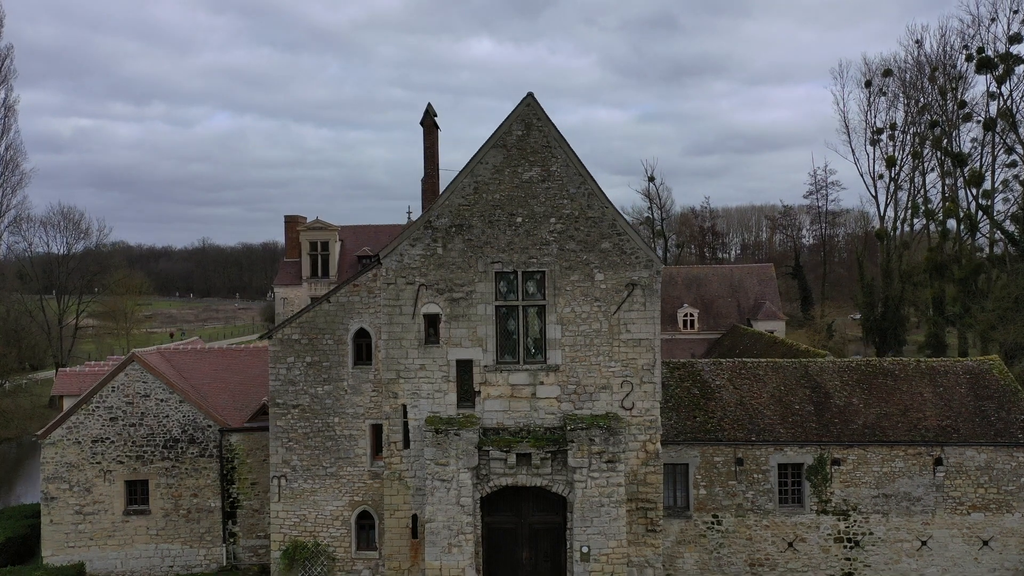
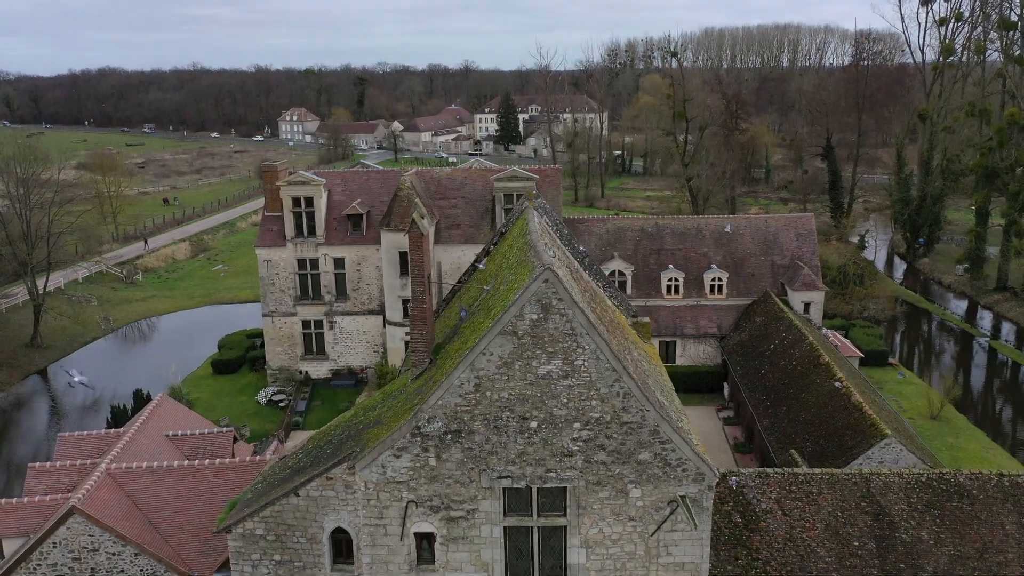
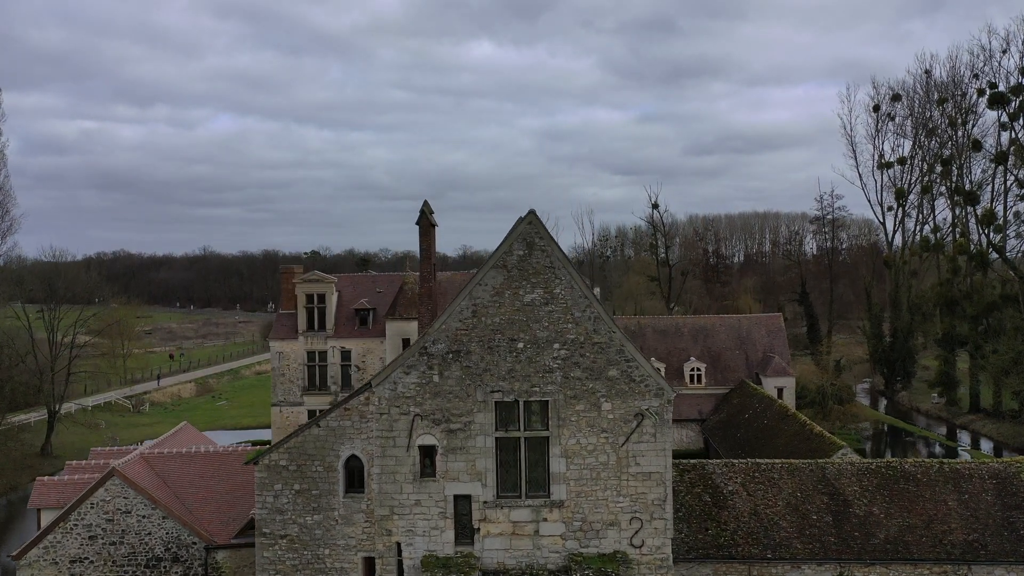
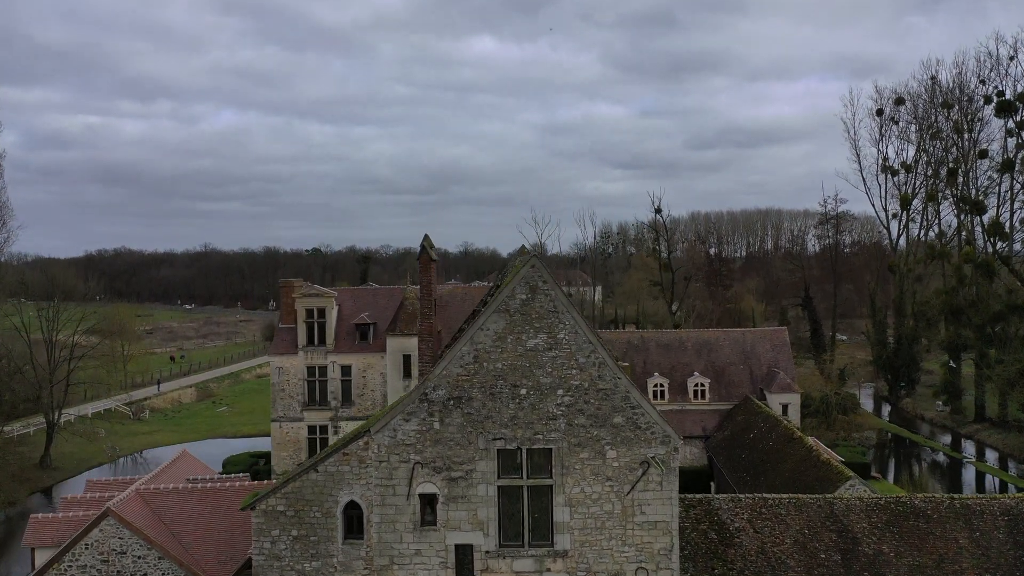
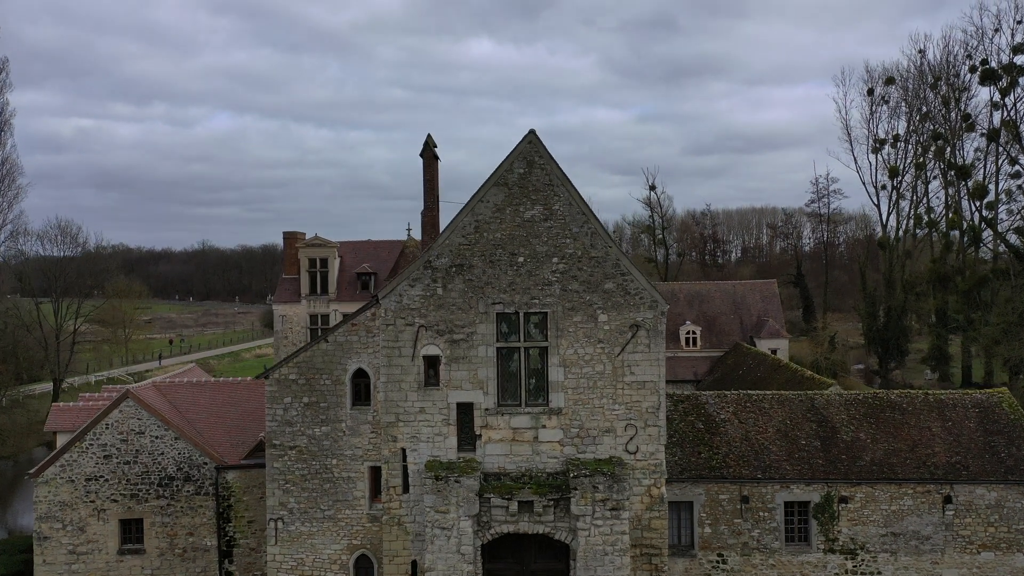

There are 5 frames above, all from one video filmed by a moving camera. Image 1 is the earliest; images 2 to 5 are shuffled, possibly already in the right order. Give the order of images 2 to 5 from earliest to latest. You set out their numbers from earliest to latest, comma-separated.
5, 3, 4, 2
